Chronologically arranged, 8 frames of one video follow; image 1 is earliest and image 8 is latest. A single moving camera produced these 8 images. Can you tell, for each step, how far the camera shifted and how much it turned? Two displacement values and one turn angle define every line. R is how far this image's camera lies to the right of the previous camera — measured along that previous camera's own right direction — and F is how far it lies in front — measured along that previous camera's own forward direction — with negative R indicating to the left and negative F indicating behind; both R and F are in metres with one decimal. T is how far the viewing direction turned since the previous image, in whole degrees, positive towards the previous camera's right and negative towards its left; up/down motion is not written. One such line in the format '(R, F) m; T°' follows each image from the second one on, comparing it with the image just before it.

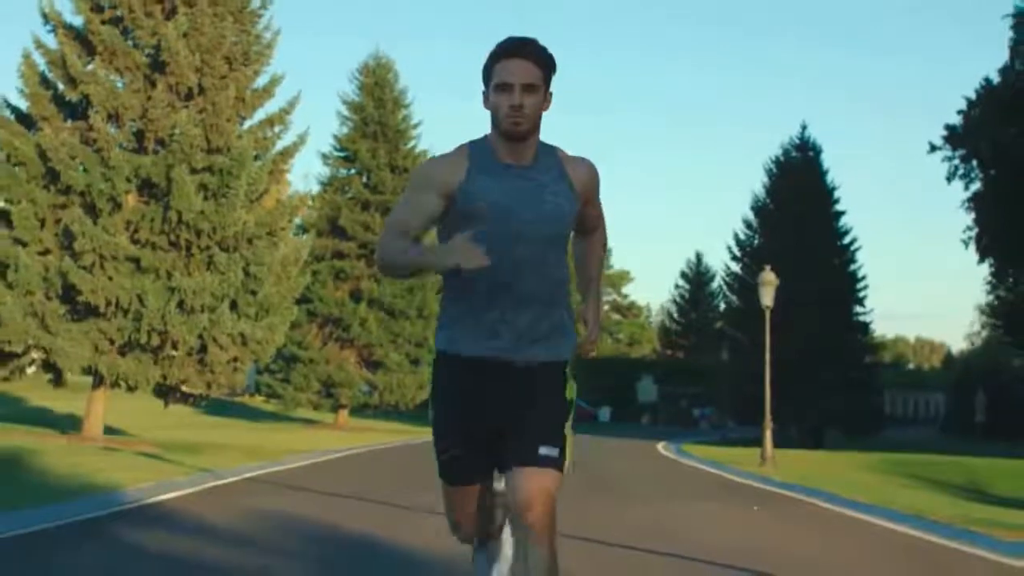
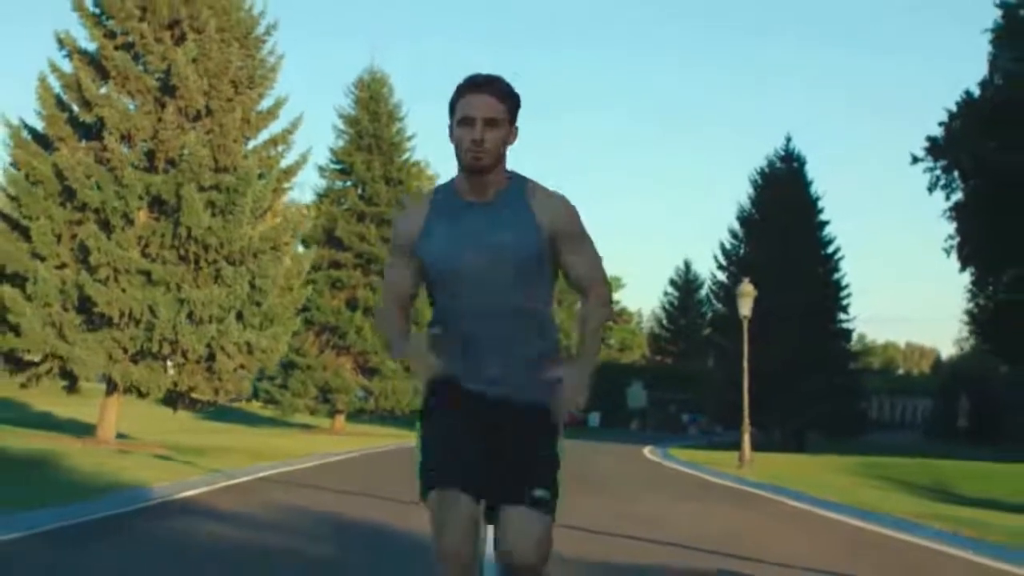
(0.0, -1.6) m; 0°
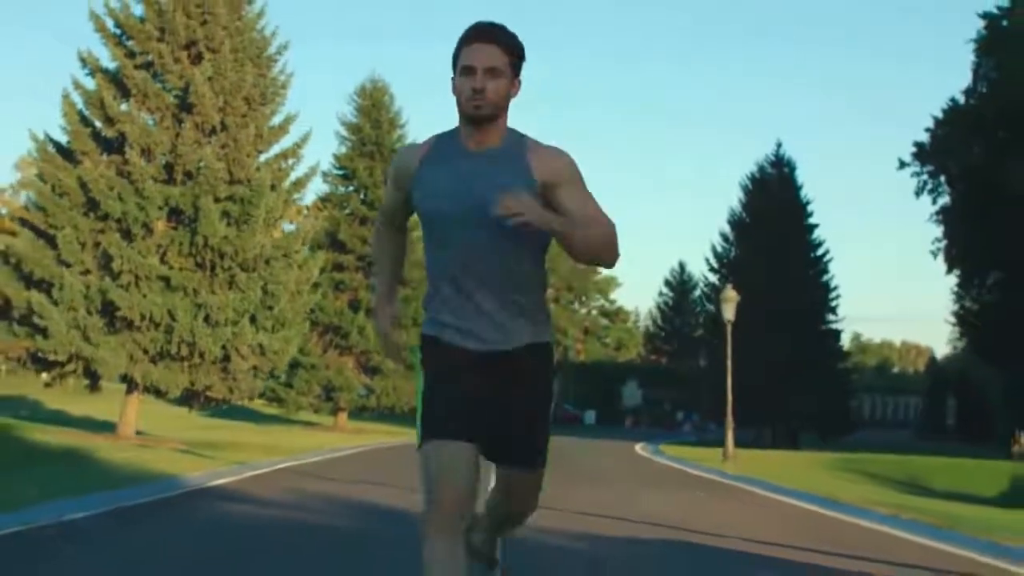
(0.0, -1.9) m; 0°
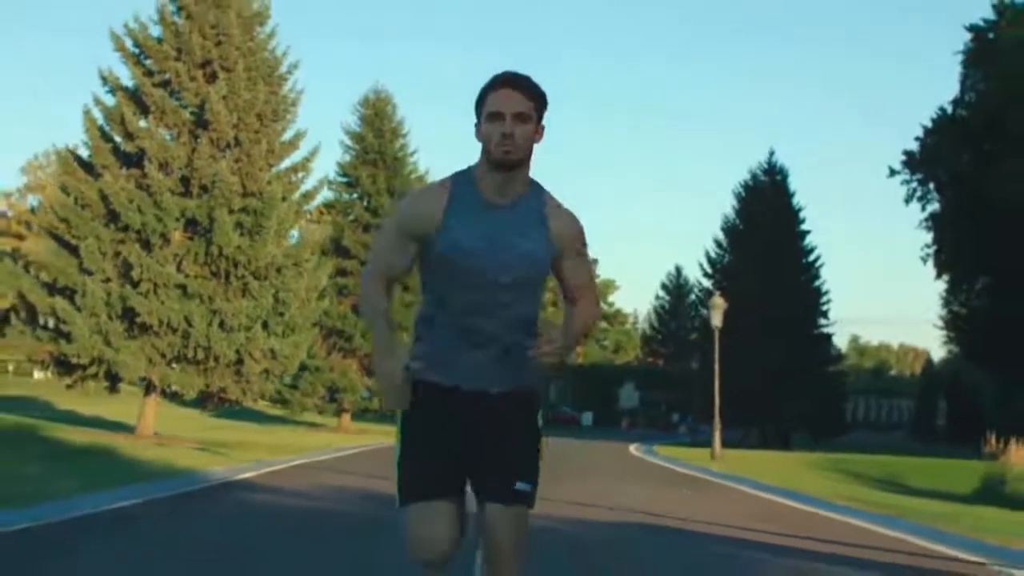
(0.0, -1.8) m; 0°
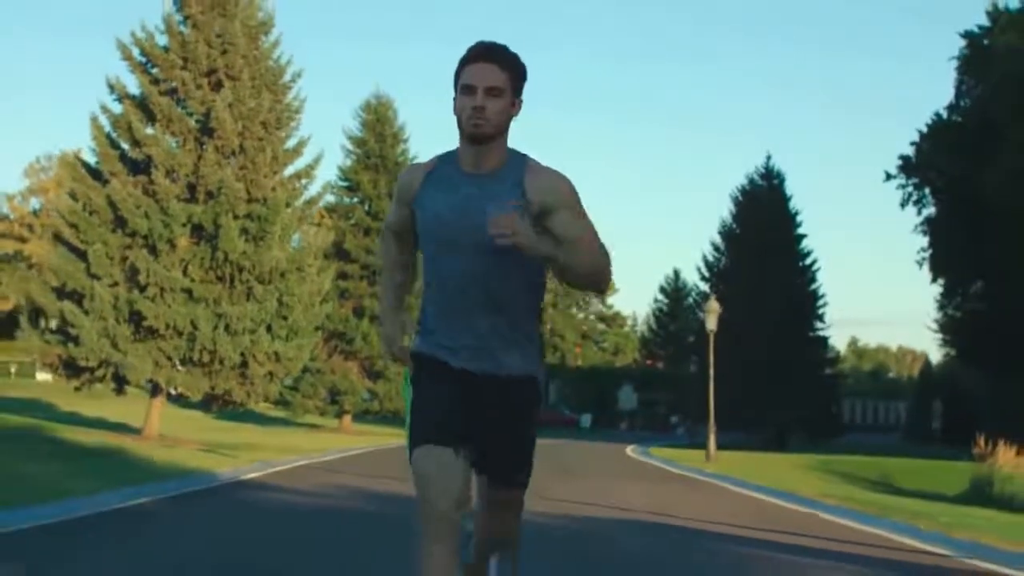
(0.0, -0.7) m; 0°
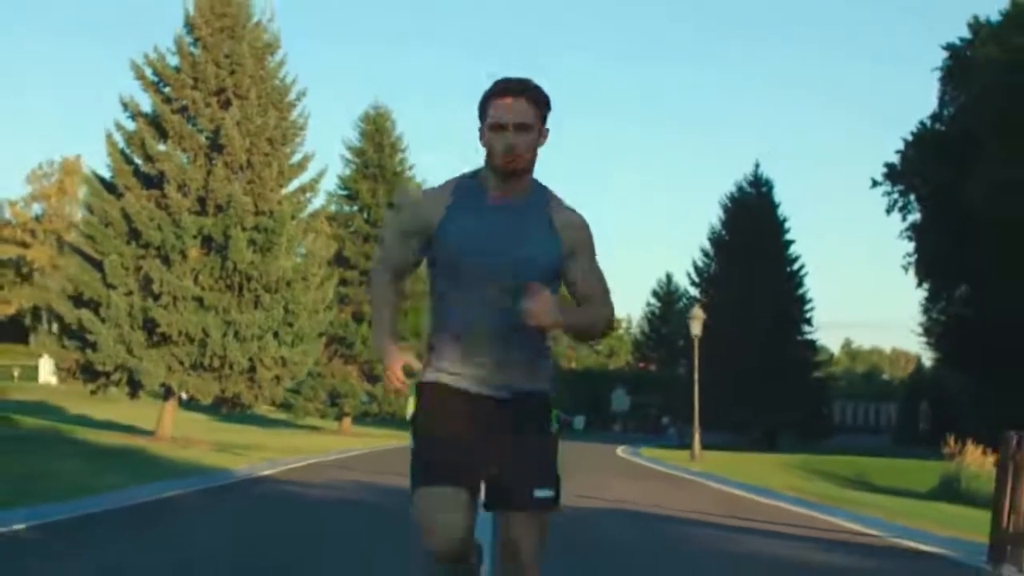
(0.0, -1.9) m; 0°
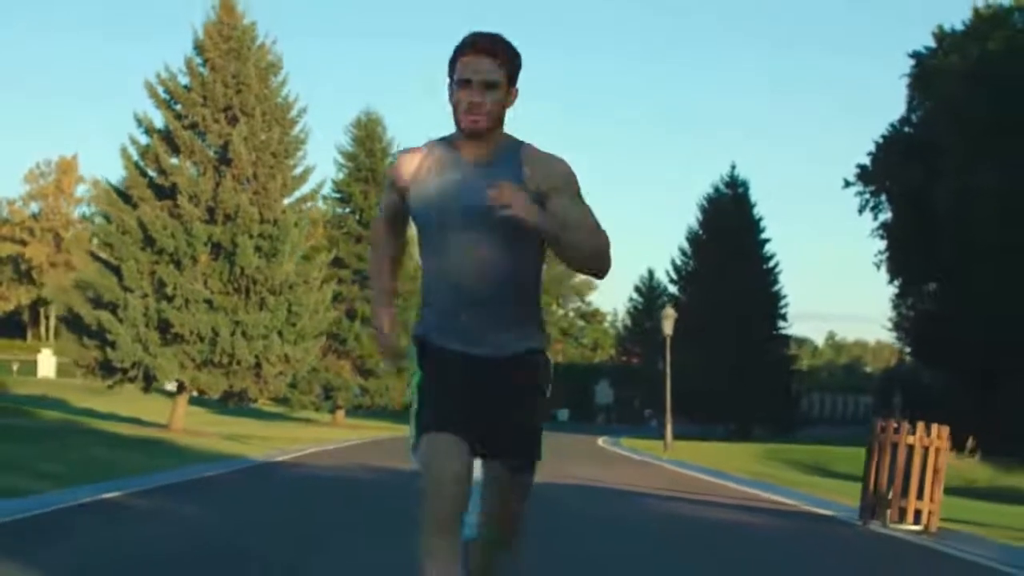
(0.0, -3.1) m; +1°
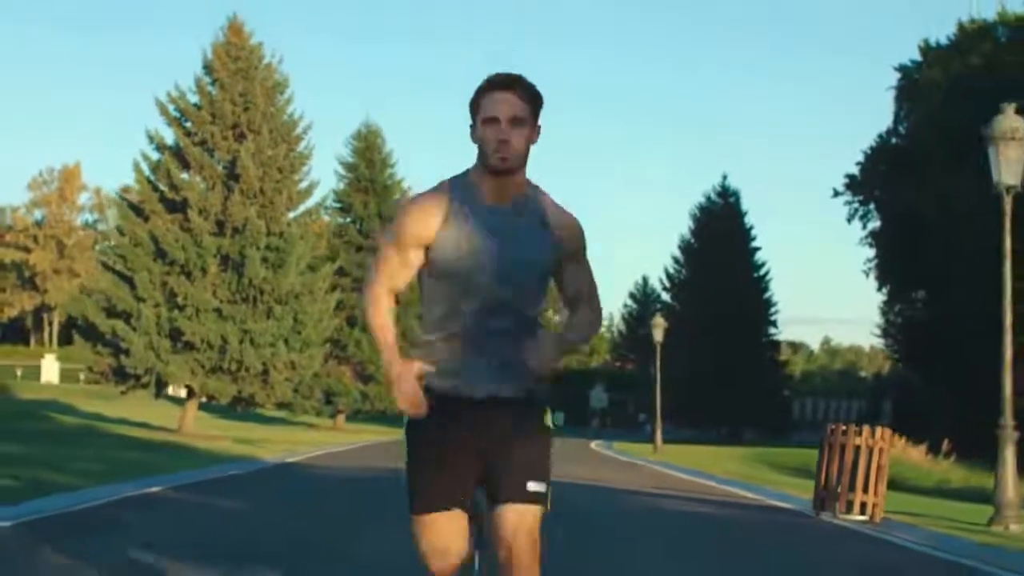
(0.0, -1.8) m; 0°
